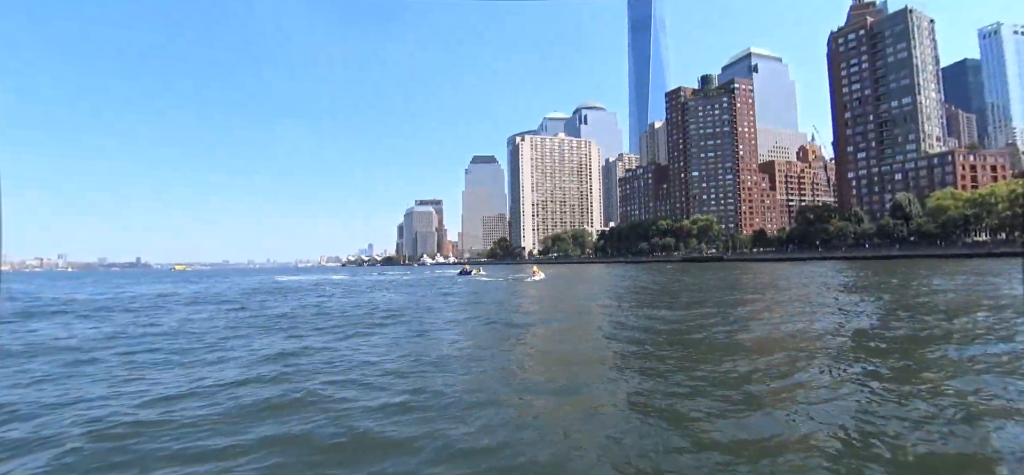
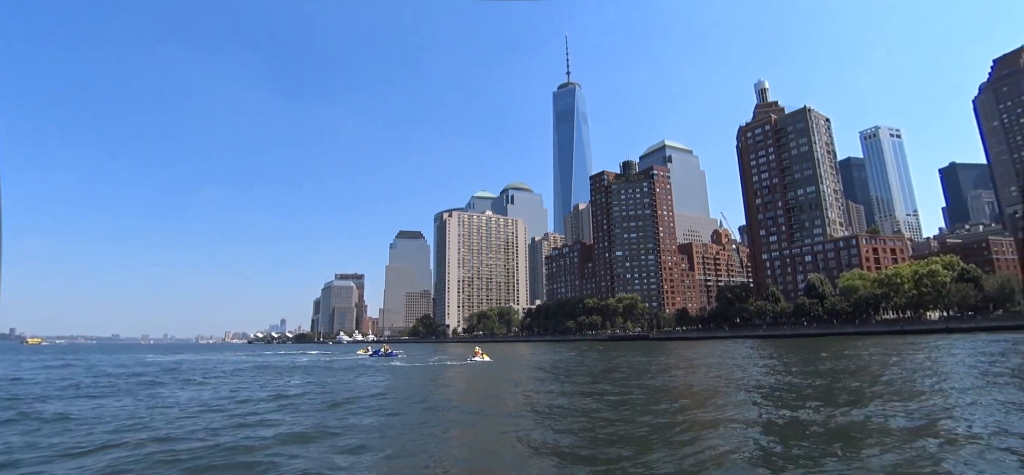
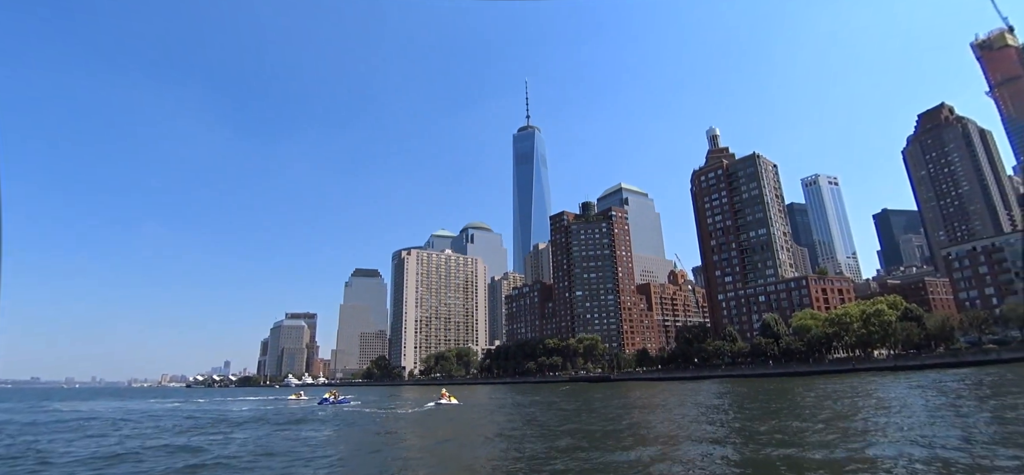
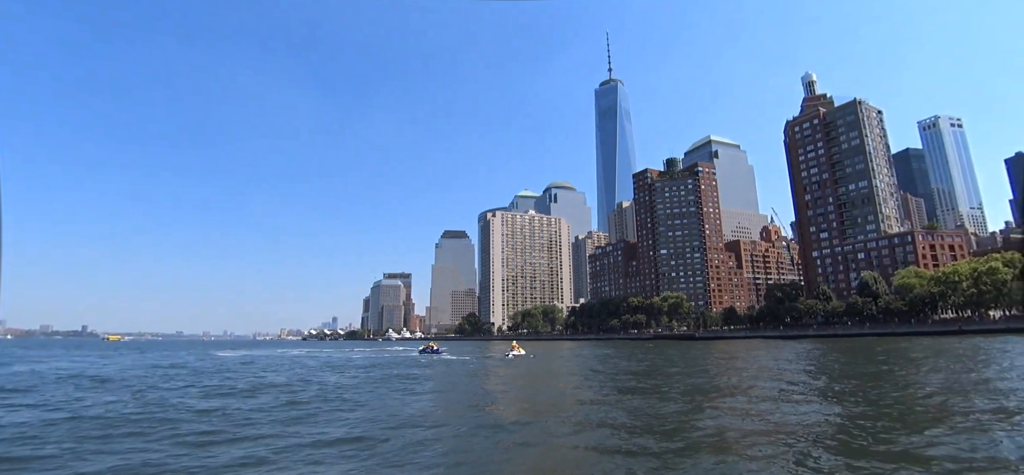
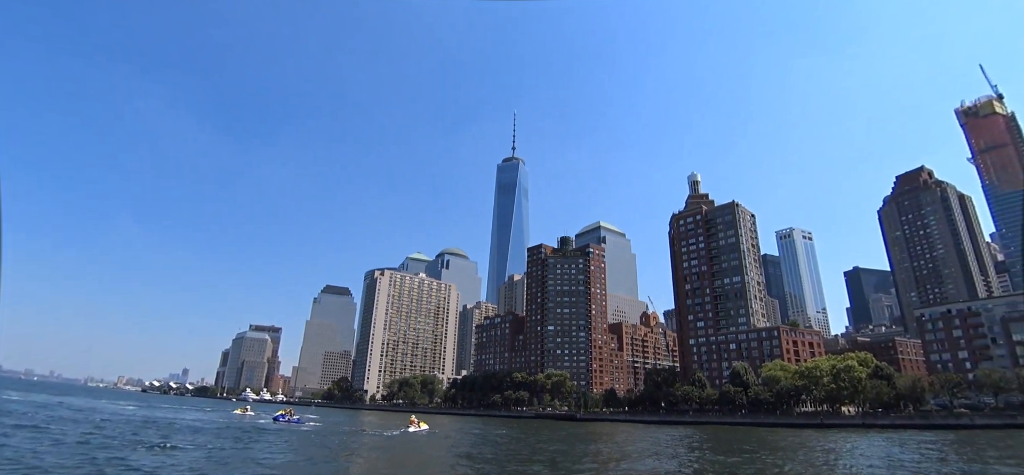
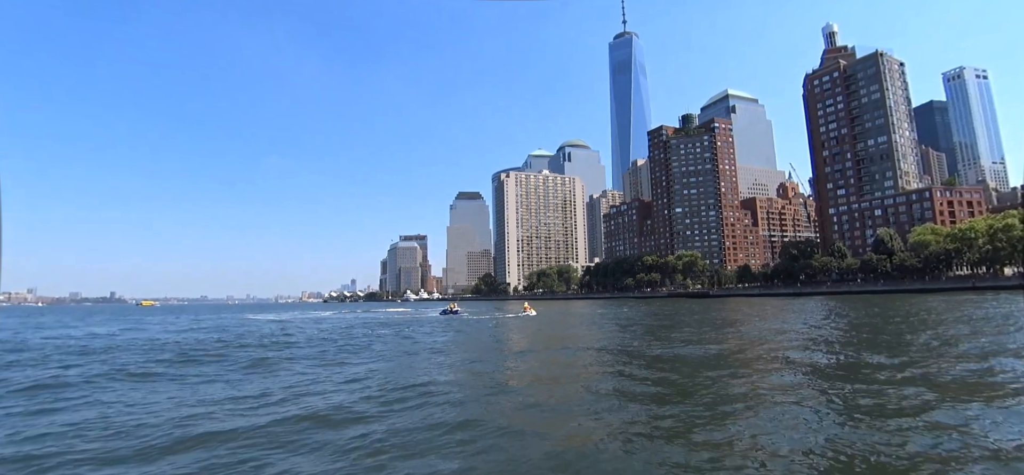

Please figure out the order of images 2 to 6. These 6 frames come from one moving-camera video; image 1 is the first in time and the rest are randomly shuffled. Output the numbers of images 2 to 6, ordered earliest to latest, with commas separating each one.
6, 4, 2, 3, 5
